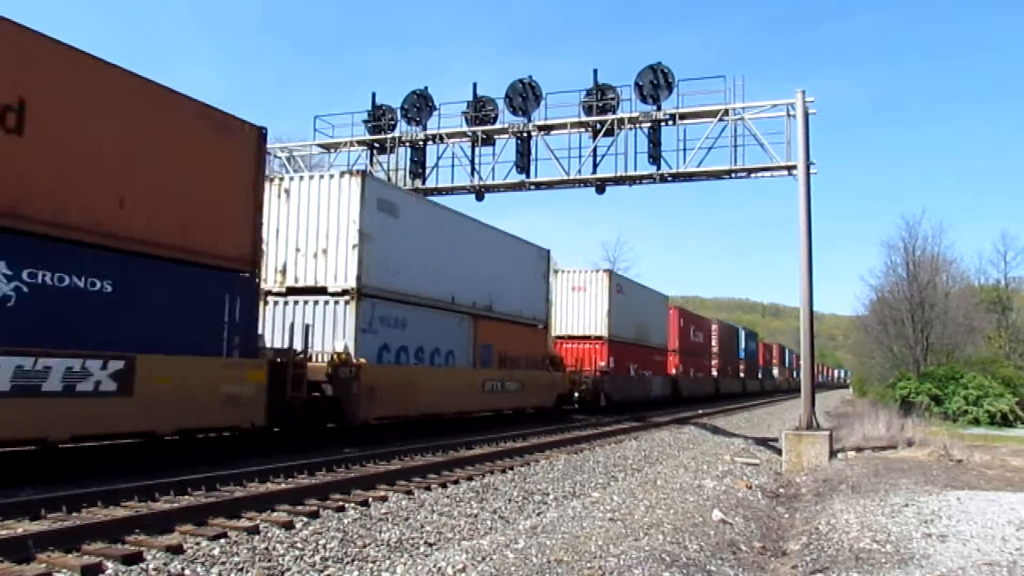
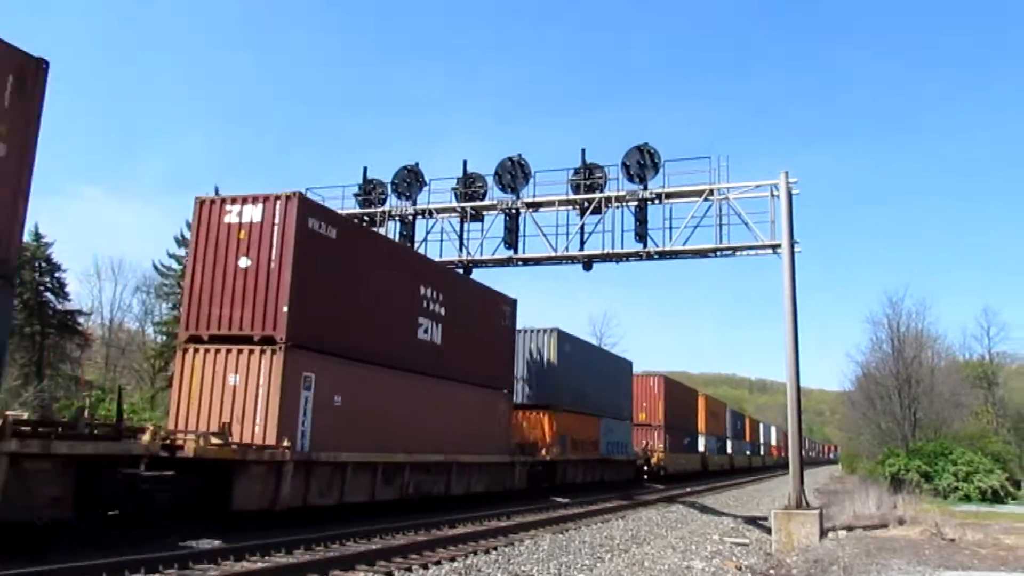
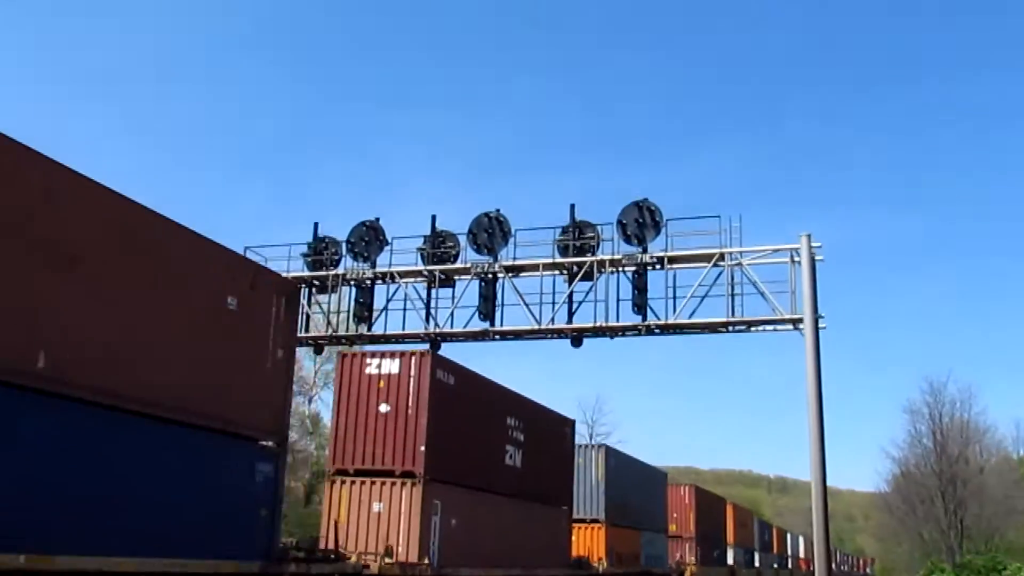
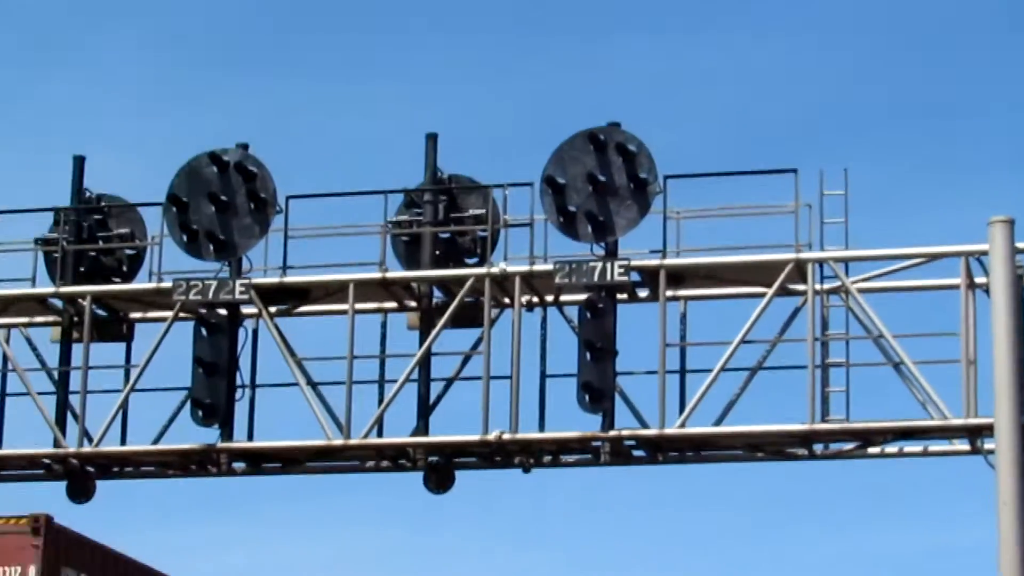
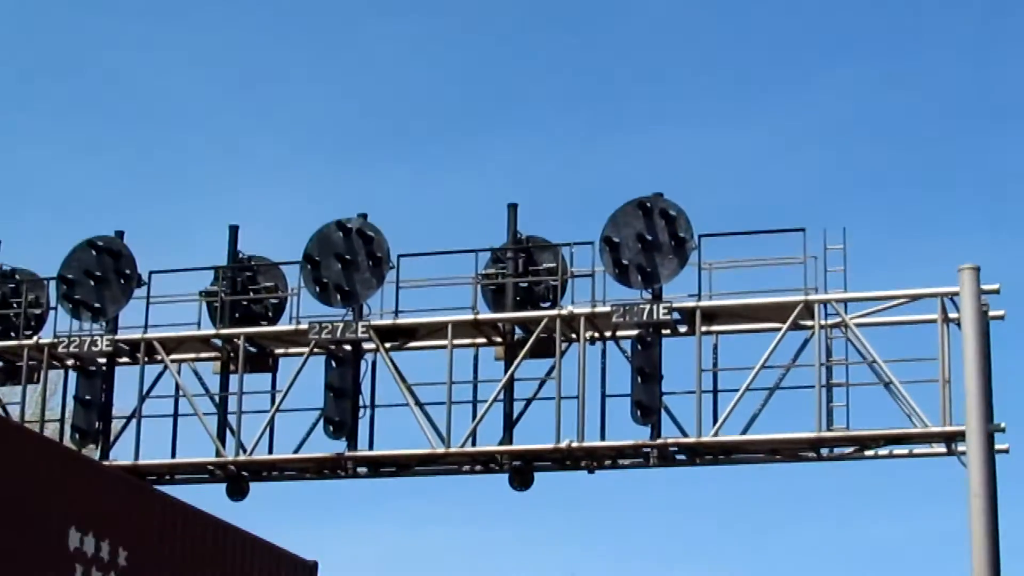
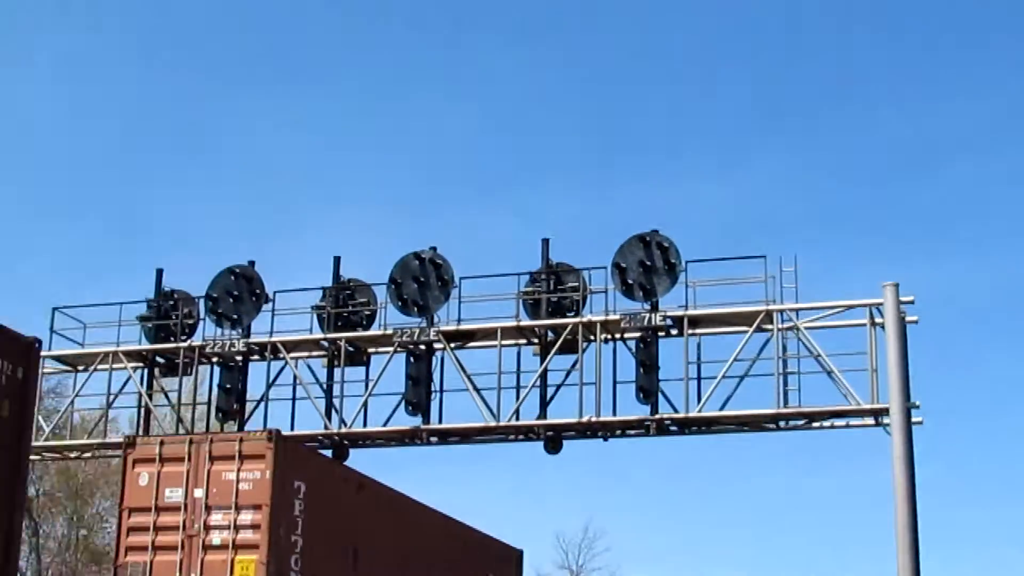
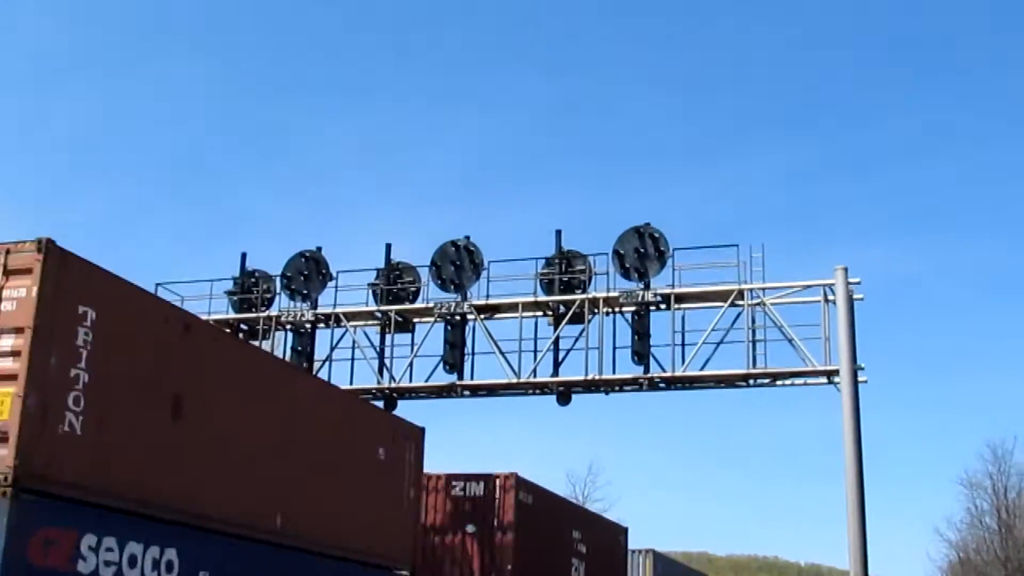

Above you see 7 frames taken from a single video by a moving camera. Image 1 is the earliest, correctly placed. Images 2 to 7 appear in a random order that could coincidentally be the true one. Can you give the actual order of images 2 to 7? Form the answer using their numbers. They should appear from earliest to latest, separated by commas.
2, 3, 7, 6, 5, 4
